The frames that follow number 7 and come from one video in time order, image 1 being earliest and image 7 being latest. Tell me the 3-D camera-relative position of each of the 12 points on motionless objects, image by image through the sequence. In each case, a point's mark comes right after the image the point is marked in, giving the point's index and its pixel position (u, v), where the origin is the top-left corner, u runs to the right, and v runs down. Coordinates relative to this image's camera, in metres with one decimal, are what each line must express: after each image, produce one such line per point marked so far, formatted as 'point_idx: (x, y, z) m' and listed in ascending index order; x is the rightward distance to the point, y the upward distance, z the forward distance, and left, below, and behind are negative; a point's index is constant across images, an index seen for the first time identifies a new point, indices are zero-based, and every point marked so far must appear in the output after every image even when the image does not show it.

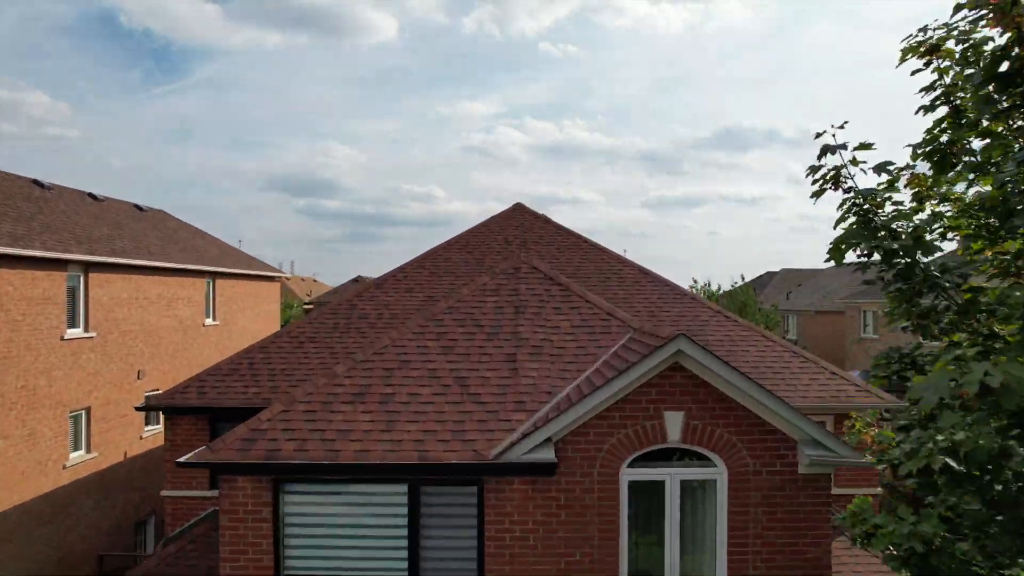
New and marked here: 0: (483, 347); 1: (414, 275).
0: (-0.3, -0.7, +7.1) m
1: (-1.9, +0.2, +11.6) m
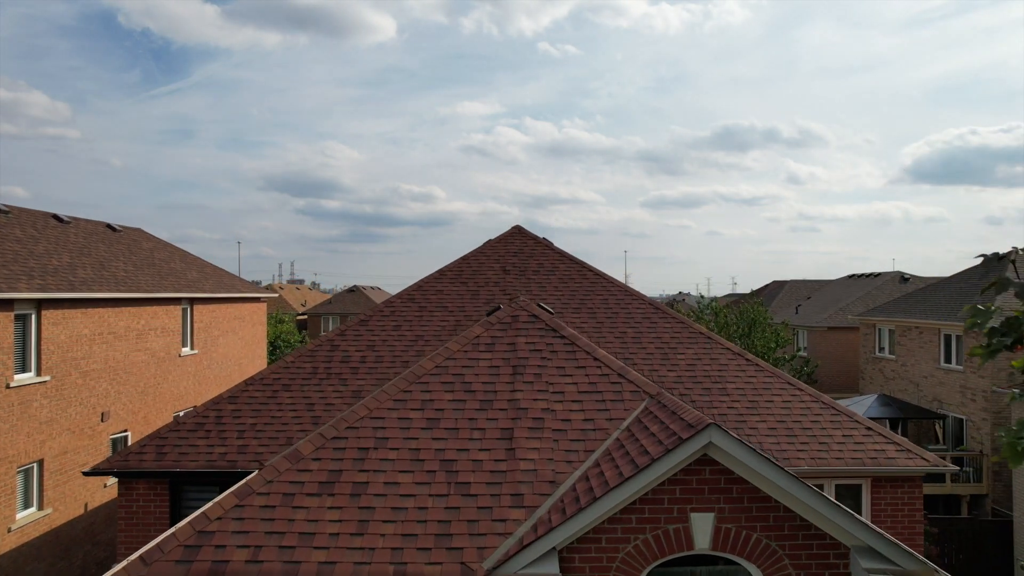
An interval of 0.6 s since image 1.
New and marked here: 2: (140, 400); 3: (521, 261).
0: (-0.4, -1.3, +6.1) m
1: (-1.9, -0.4, +10.6) m
2: (-7.5, -2.3, +12.1) m
3: (+0.2, +0.5, +11.7) m
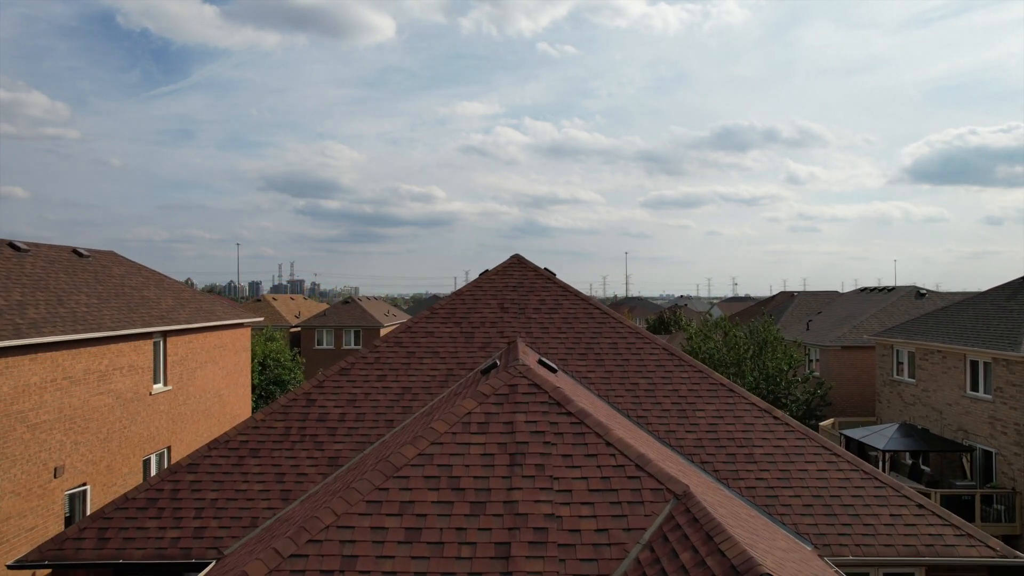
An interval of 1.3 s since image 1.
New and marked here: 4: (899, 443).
0: (-0.4, -2.0, +5.0) m
1: (-1.9, -1.1, +9.5) m
2: (-7.6, -2.9, +11.1) m
3: (+0.1, -0.2, +10.7) m
4: (+11.0, -4.4, +17.0) m
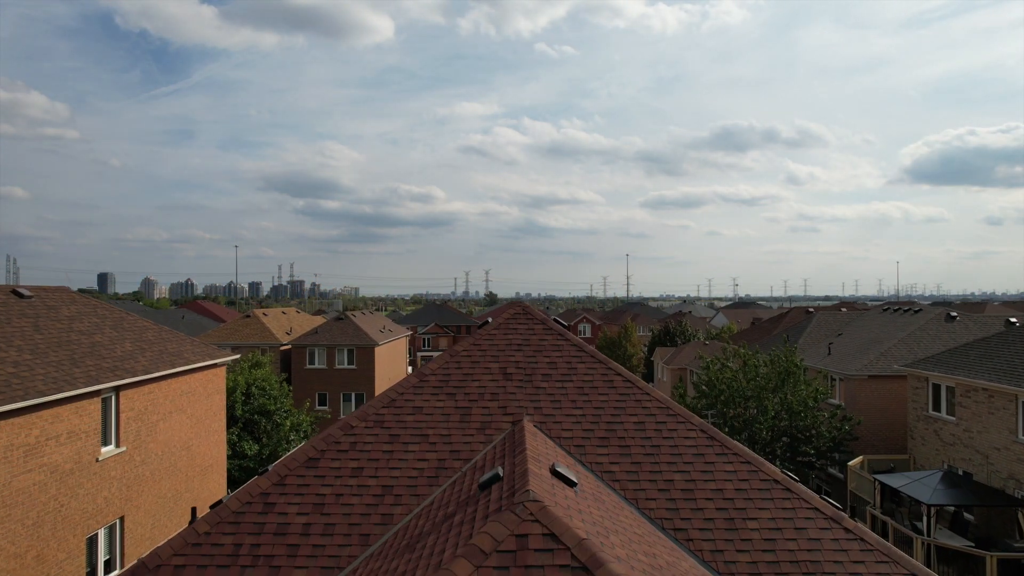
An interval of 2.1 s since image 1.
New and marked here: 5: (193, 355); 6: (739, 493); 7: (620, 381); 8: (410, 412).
0: (-0.3, -2.9, +3.3) m
1: (-1.9, -2.0, +7.8) m
2: (-7.5, -3.8, +9.3) m
3: (+0.2, -1.1, +8.9) m
4: (+11.0, -5.3, +15.3) m
5: (-7.7, -1.6, +14.4) m
6: (+2.7, -2.4, +7.2) m
7: (+1.6, -1.3, +8.6) m
8: (-1.4, -1.7, +8.2) m
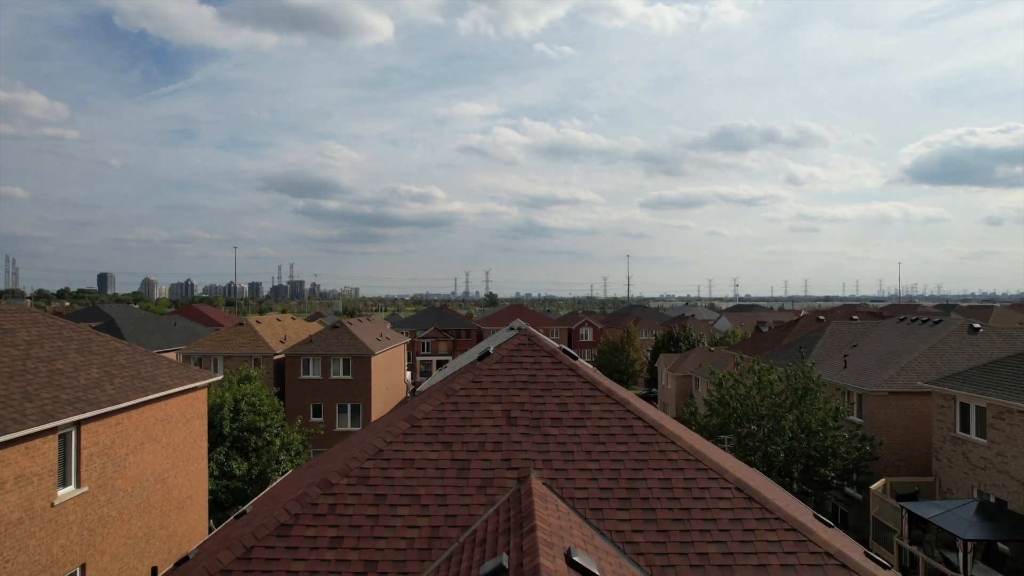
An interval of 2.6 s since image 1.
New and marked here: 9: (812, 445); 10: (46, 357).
0: (-0.3, -3.3, +2.2) m
1: (-1.8, -2.4, +6.6) m
2: (-7.4, -4.2, +8.2) m
3: (+0.3, -1.5, +7.8) m
4: (+11.1, -5.7, +14.2) m
5: (-7.6, -2.0, +13.3) m
6: (+2.8, -2.8, +6.0) m
7: (+1.6, -1.7, +7.5) m
8: (-1.3, -2.1, +7.0) m
9: (+9.6, -5.0, +19.2) m
10: (-8.6, -1.3, +11.1) m
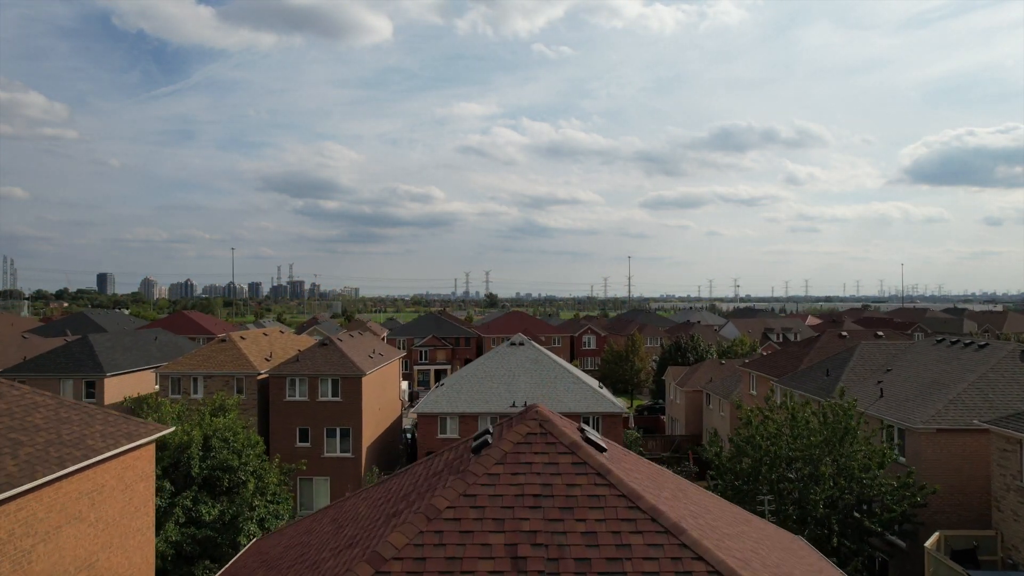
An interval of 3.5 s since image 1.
0: (-0.2, -4.1, -0.1) m
1: (-1.7, -3.2, +4.3) m
2: (-7.3, -5.0, +5.9) m
3: (+0.4, -2.2, +5.5) m
4: (+11.2, -6.5, +11.9) m
5: (-7.5, -2.8, +11.0) m
6: (+2.9, -3.6, +3.8) m
7: (+1.7, -2.5, +5.2) m
8: (-1.3, -2.9, +4.7) m
9: (+9.7, -5.8, +16.9) m
10: (-8.5, -2.0, +8.8) m
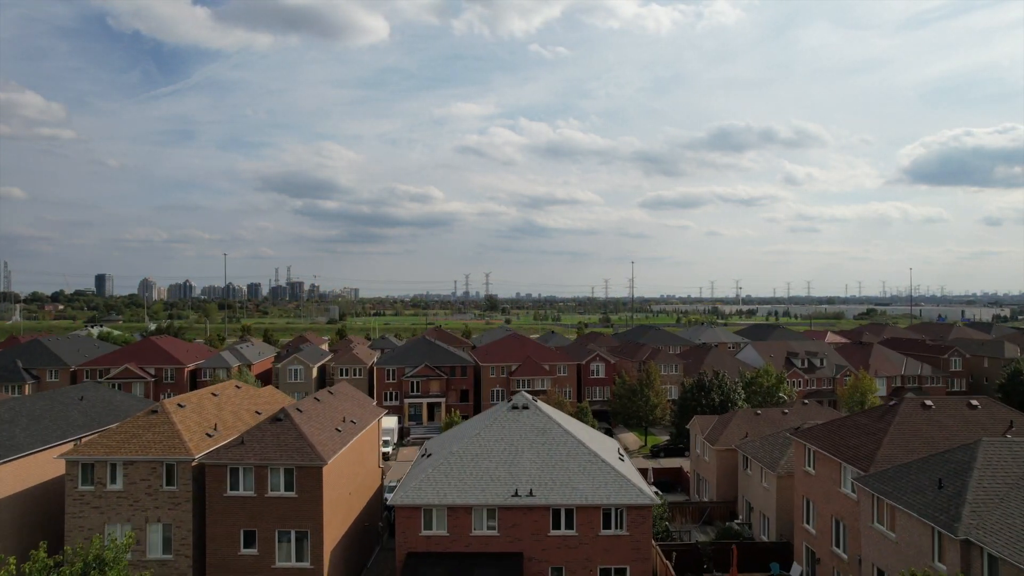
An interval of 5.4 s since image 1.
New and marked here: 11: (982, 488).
0: (0.0, -6.6, -6.7) m
1: (-1.6, -5.7, -2.2) m
2: (-7.2, -7.6, -0.7) m
3: (+0.5, -4.8, -1.0) m
4: (+11.3, -9.0, +5.3) m
5: (-7.4, -5.3, +4.4) m
6: (+3.0, -6.2, -2.8) m
7: (+1.8, -5.1, -1.4) m
8: (-1.1, -5.4, -1.8) m
9: (+9.8, -8.4, +10.4) m
10: (-8.4, -4.6, +2.2) m
11: (+14.0, -5.9, +17.7) m
